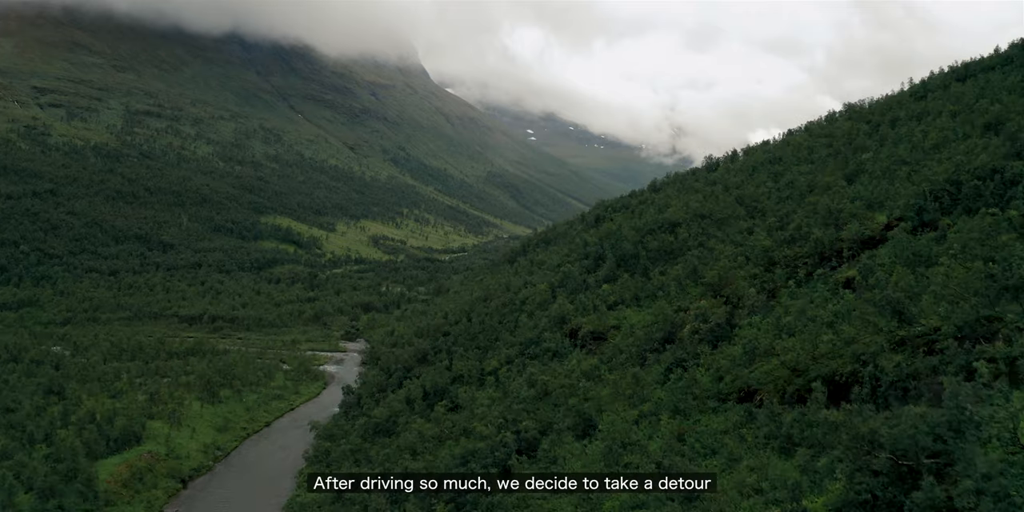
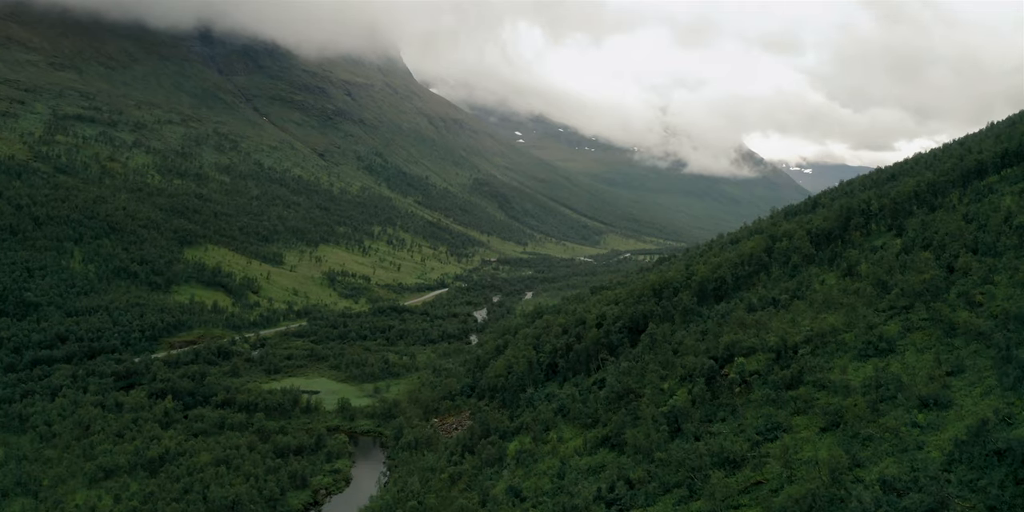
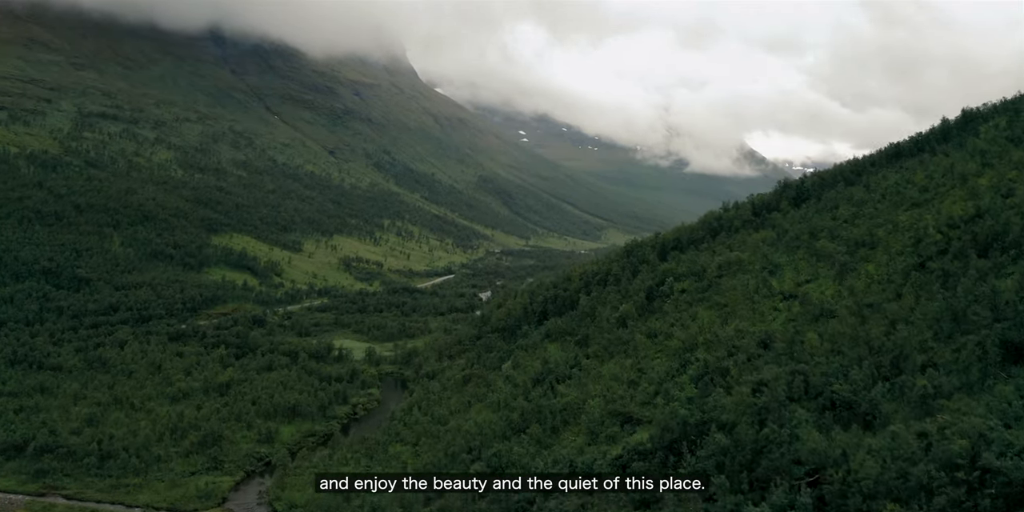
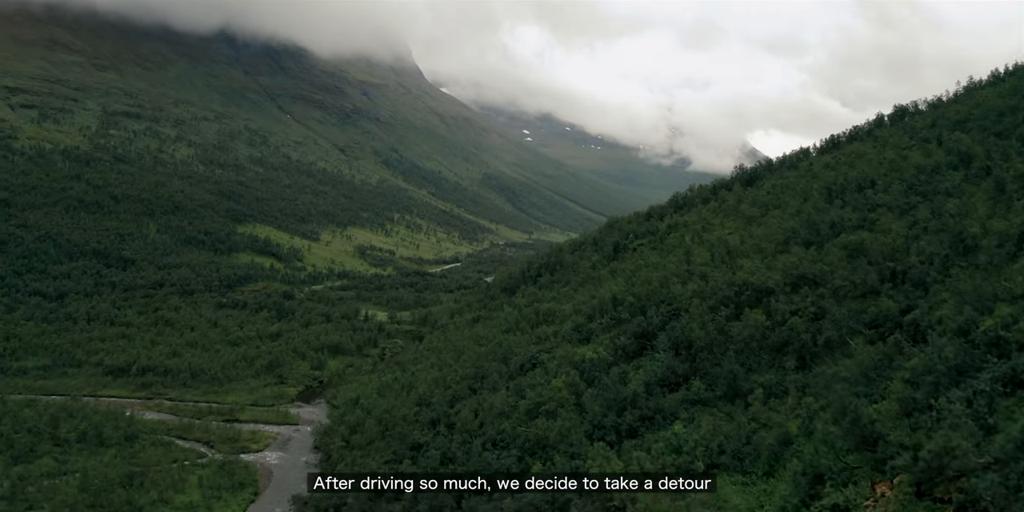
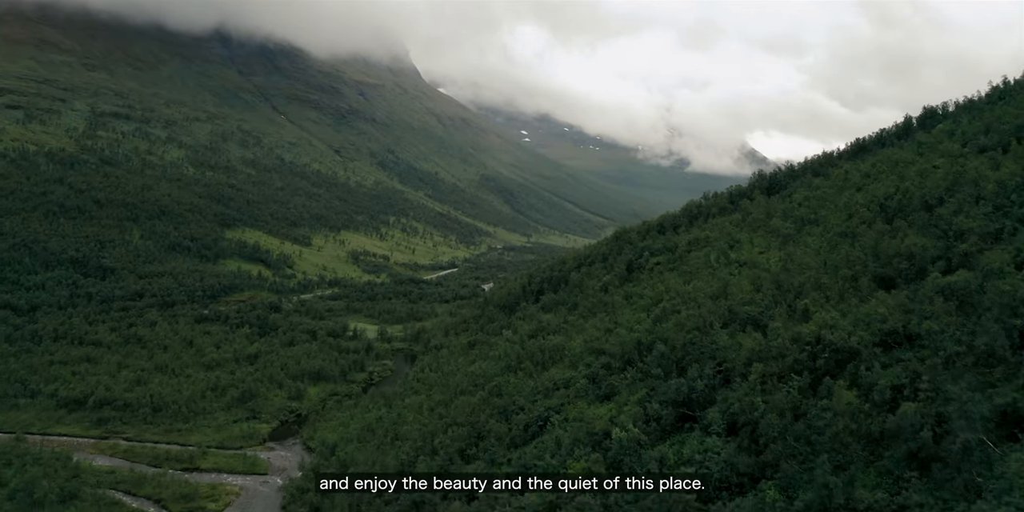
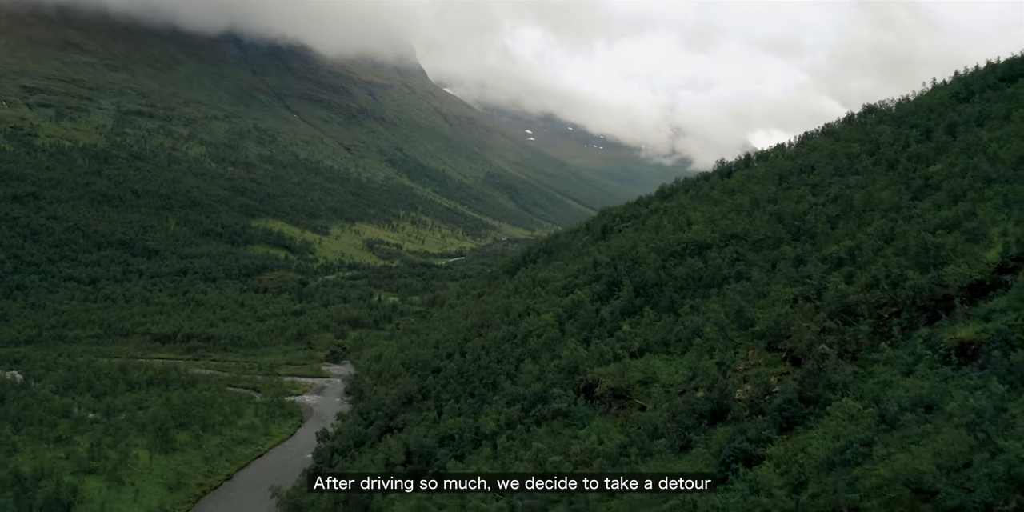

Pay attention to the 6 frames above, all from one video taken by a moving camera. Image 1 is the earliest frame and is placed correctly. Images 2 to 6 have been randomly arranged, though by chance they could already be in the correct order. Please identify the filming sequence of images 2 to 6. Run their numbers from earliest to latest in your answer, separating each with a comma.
6, 4, 5, 3, 2
